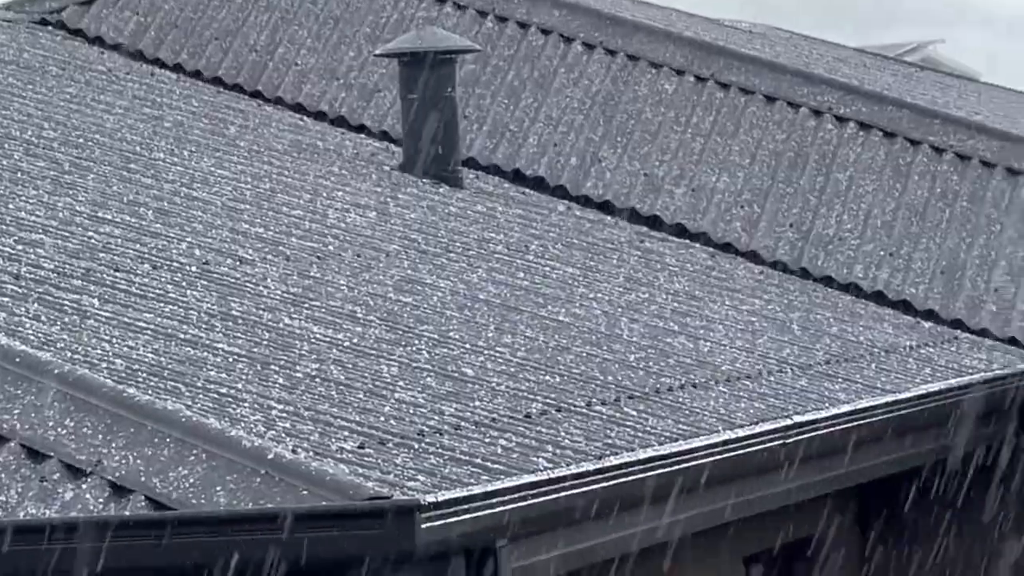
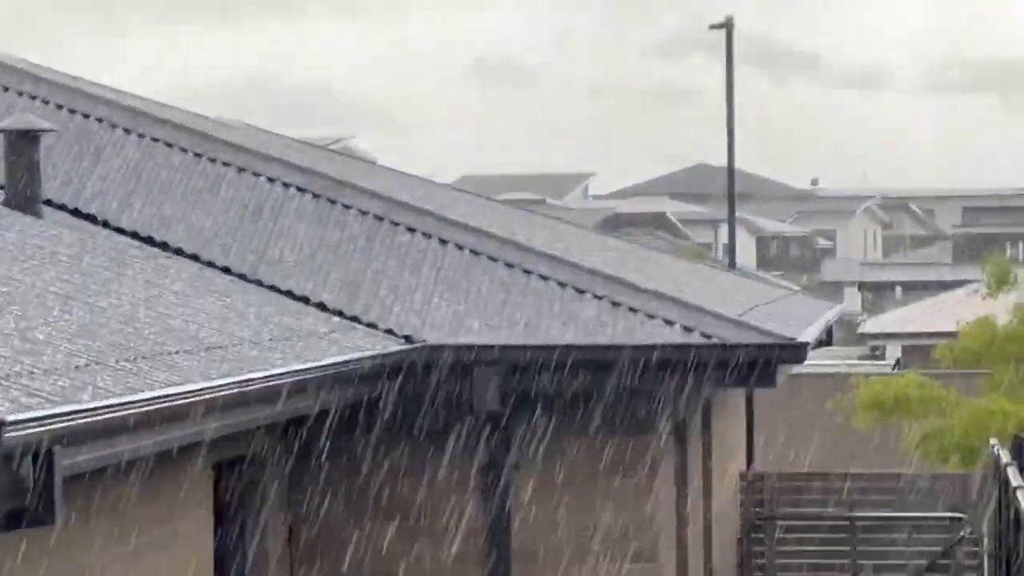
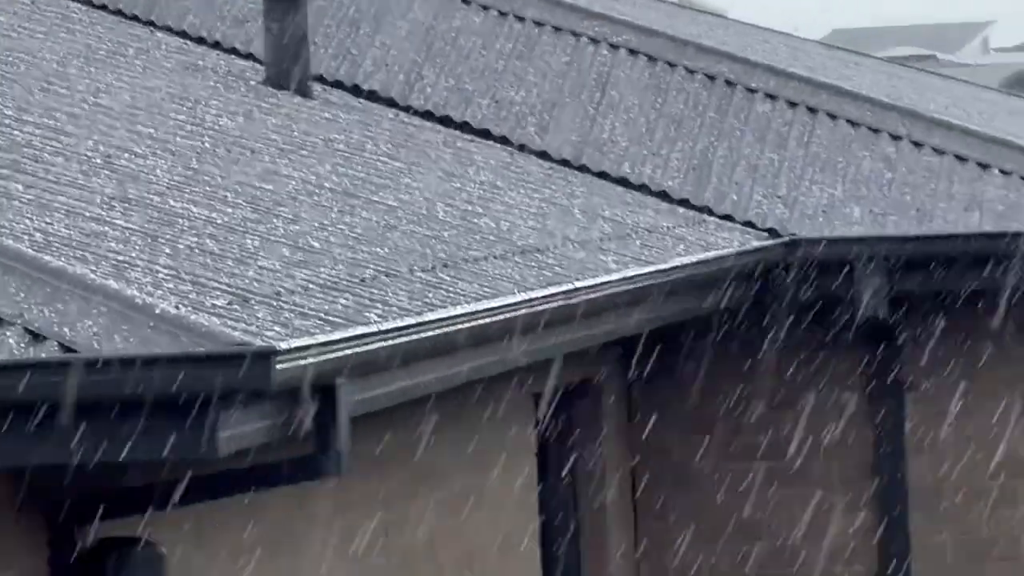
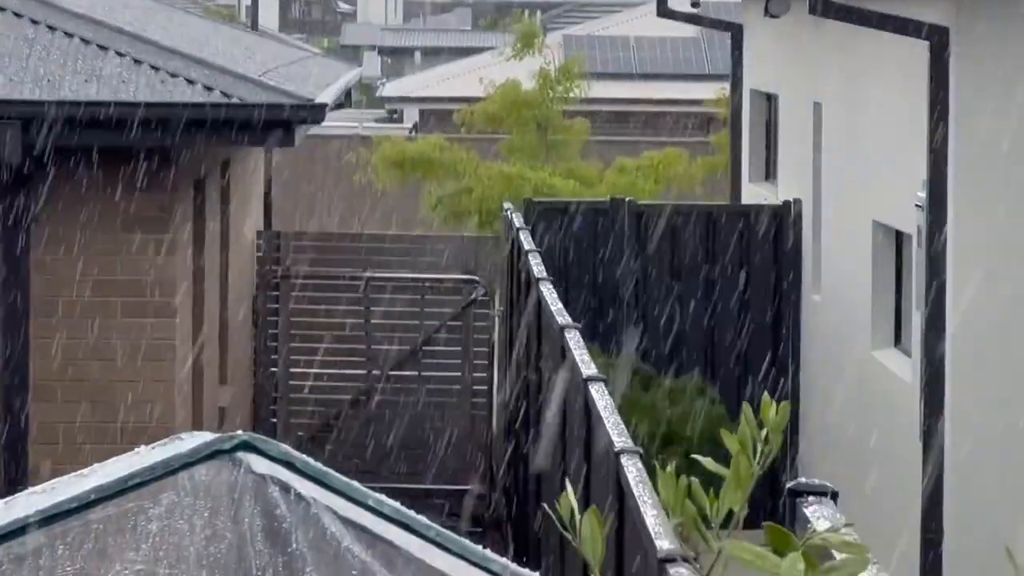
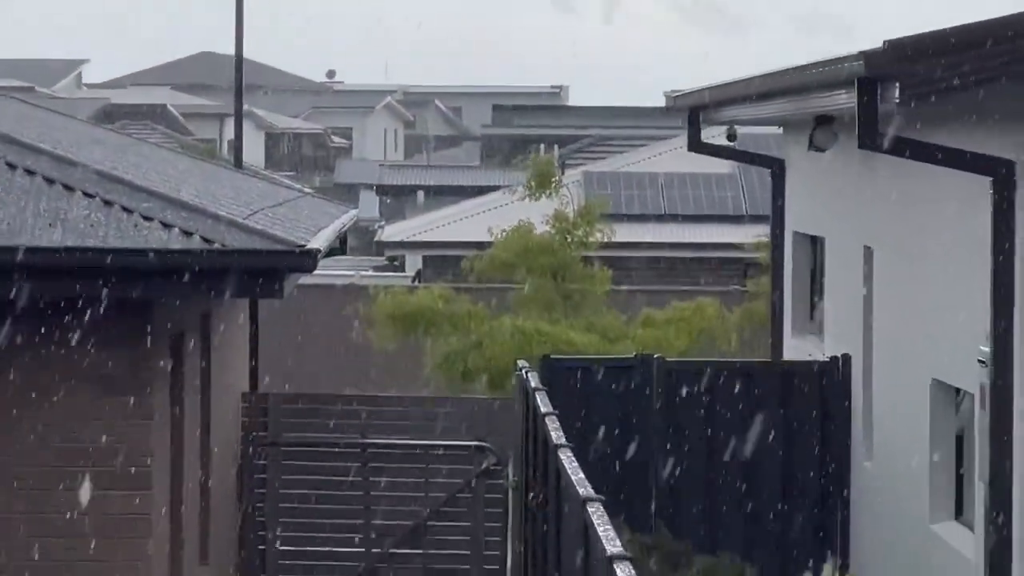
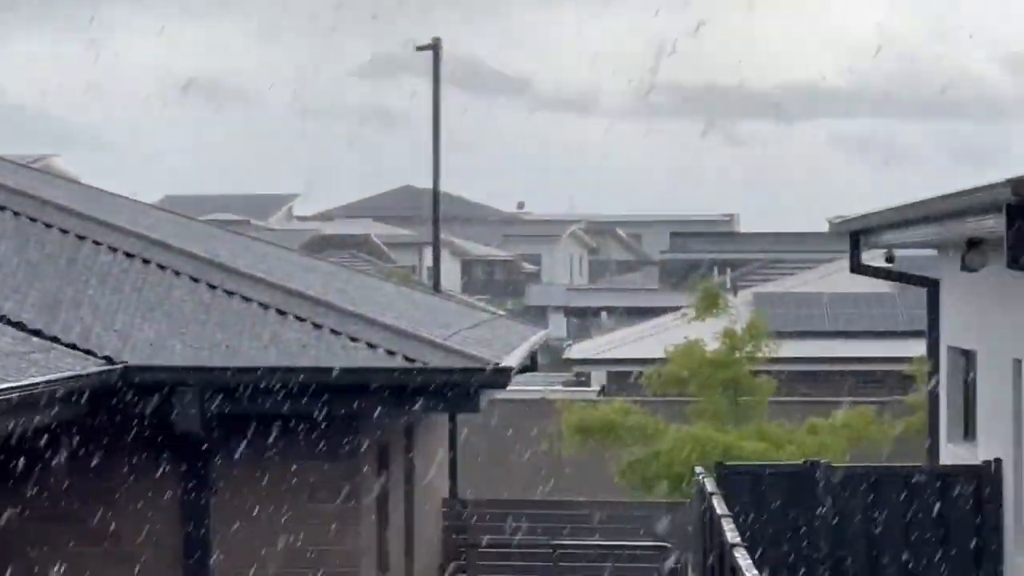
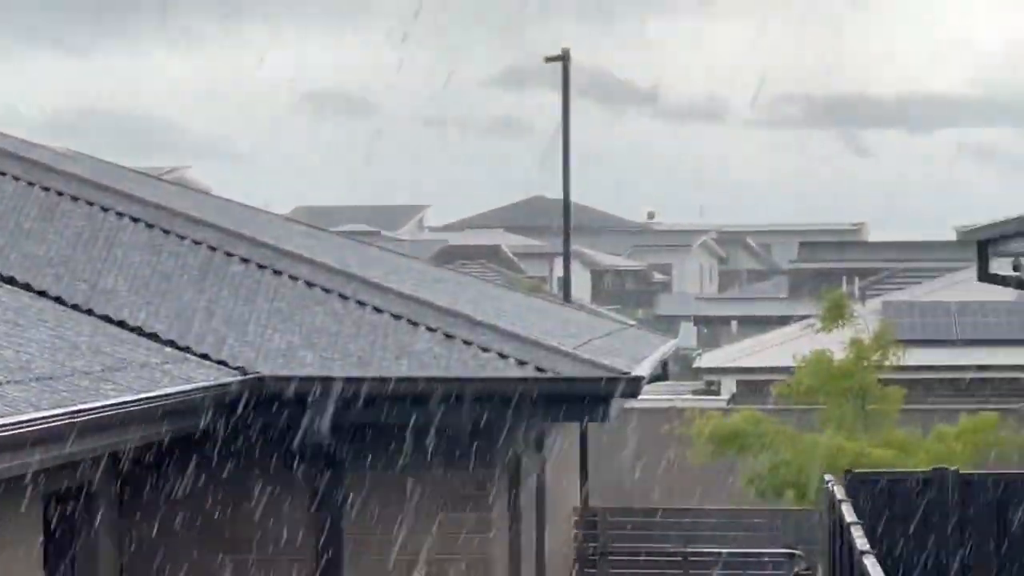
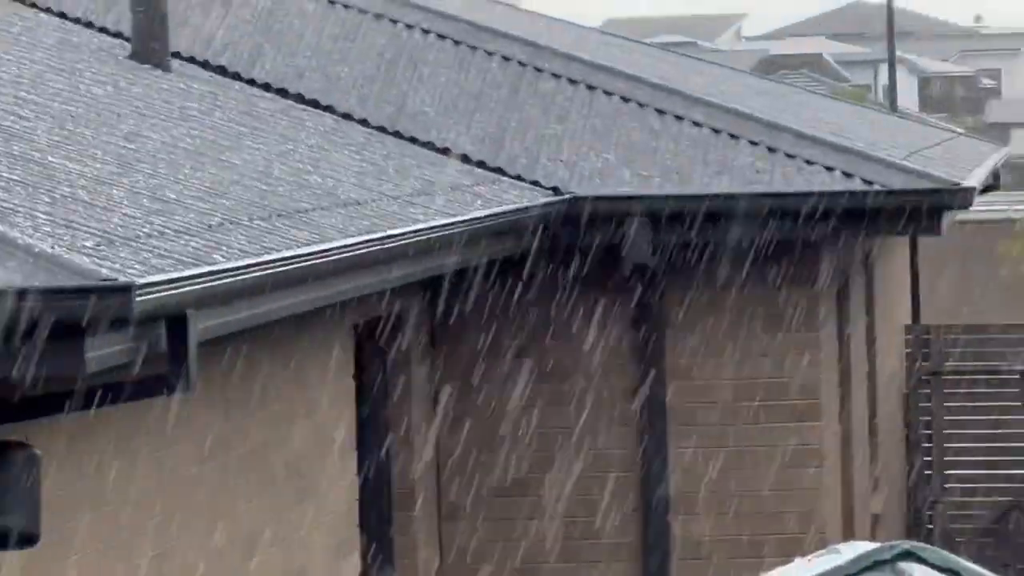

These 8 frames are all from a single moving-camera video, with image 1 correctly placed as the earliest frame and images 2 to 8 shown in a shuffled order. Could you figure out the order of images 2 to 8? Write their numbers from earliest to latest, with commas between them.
3, 8, 2, 7, 6, 5, 4
